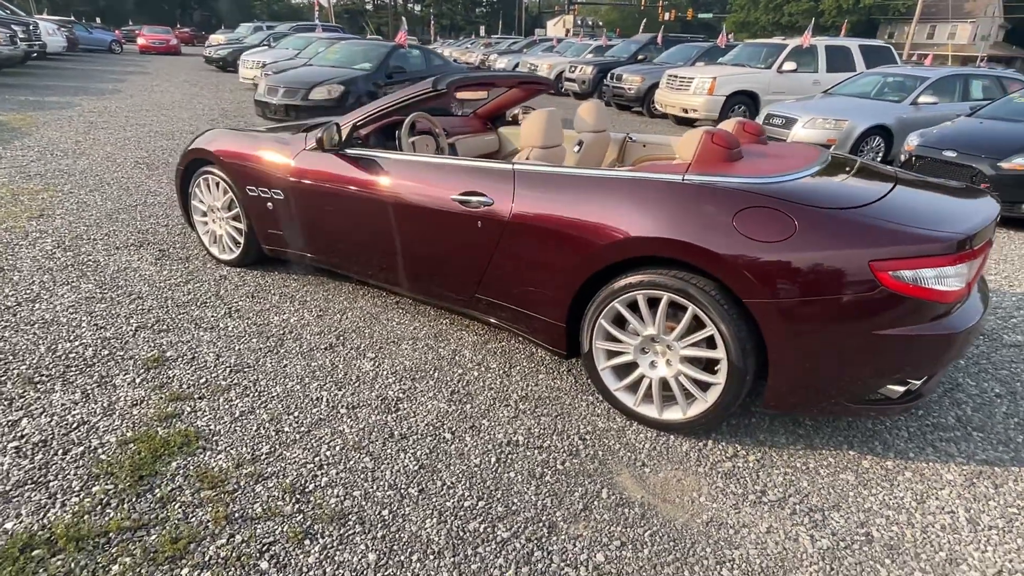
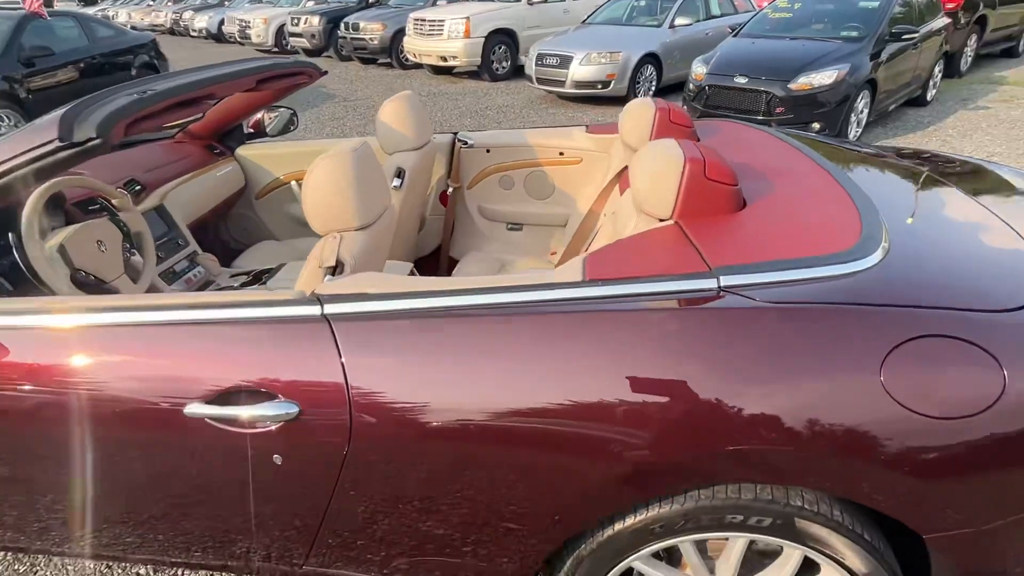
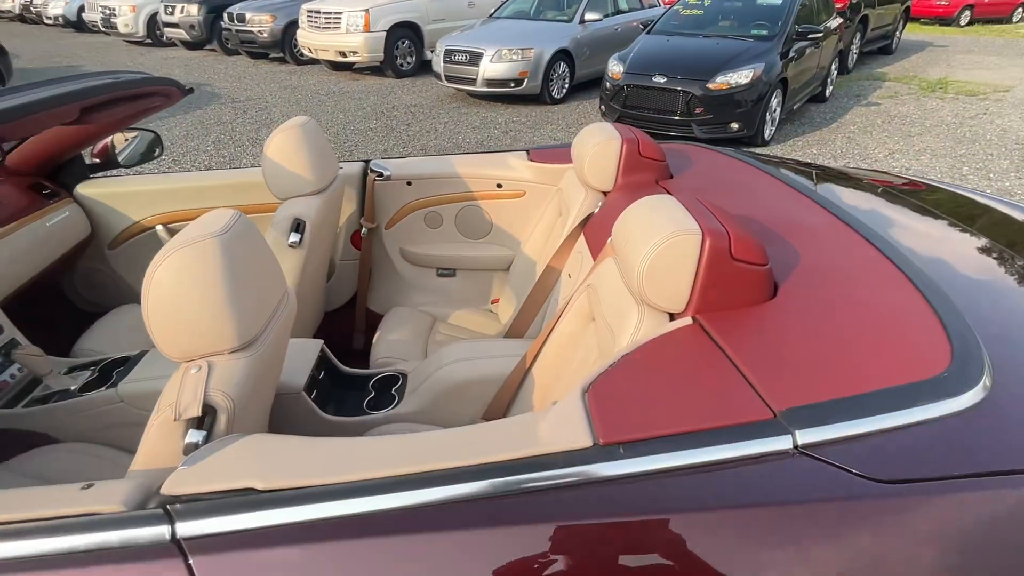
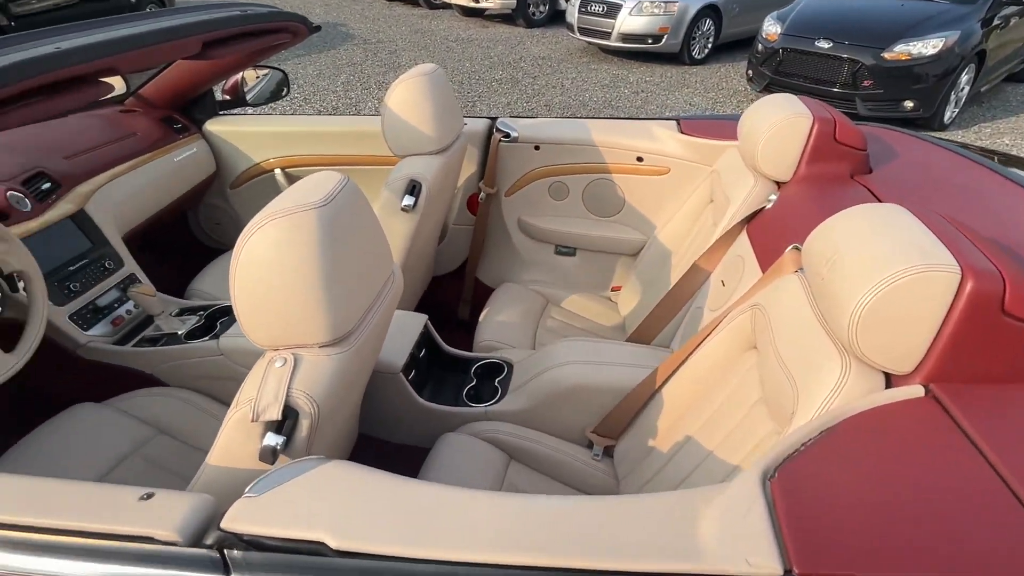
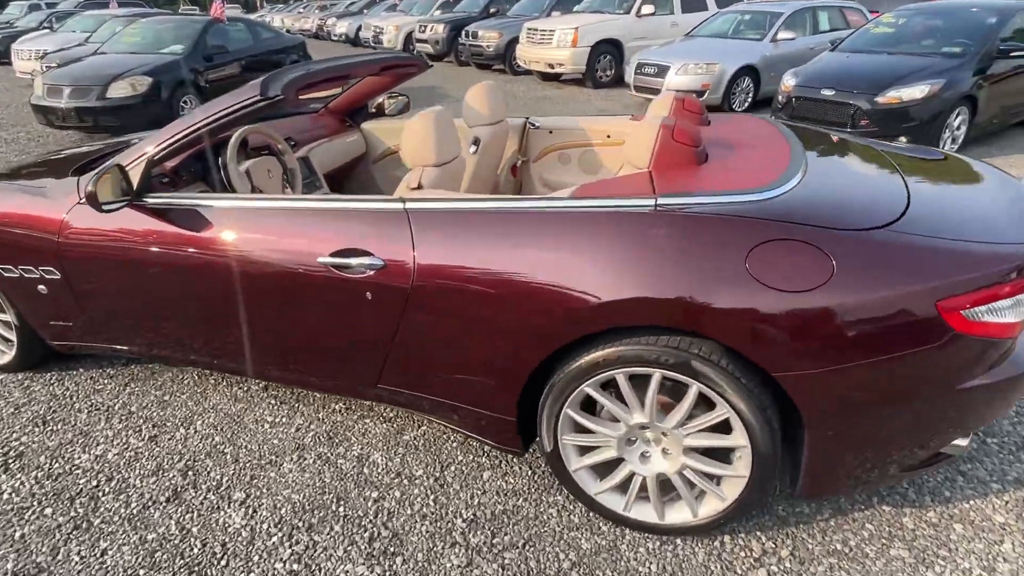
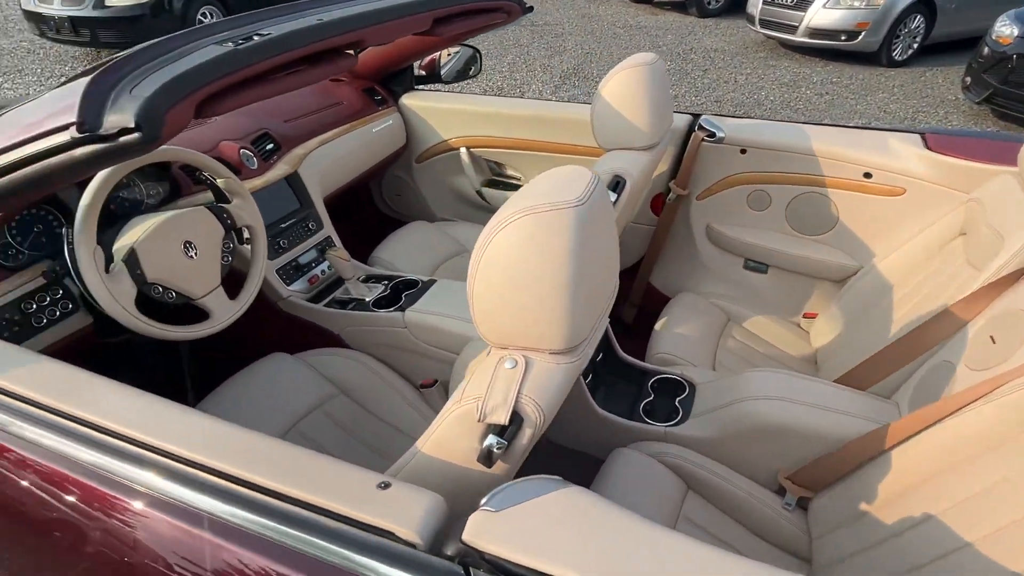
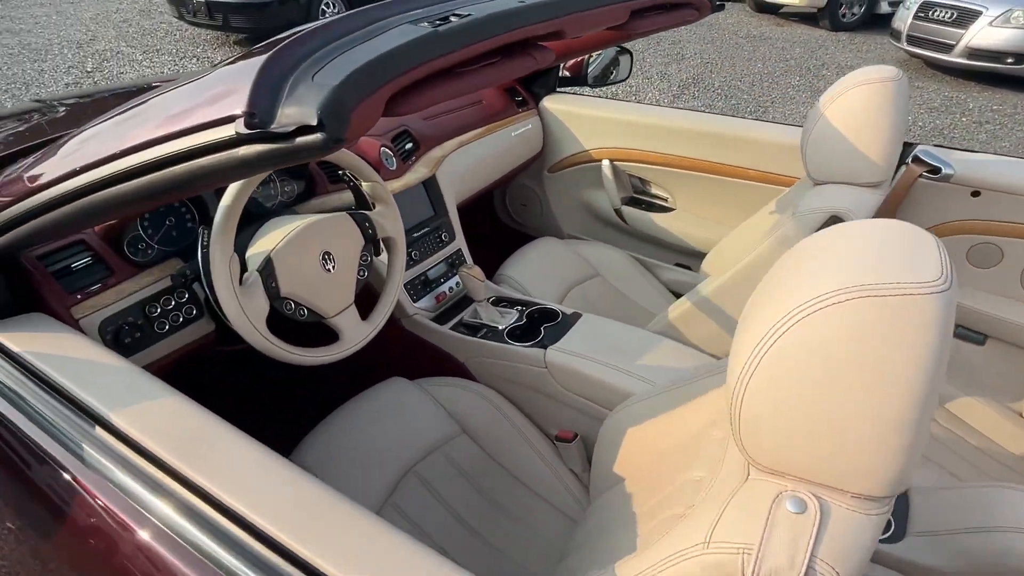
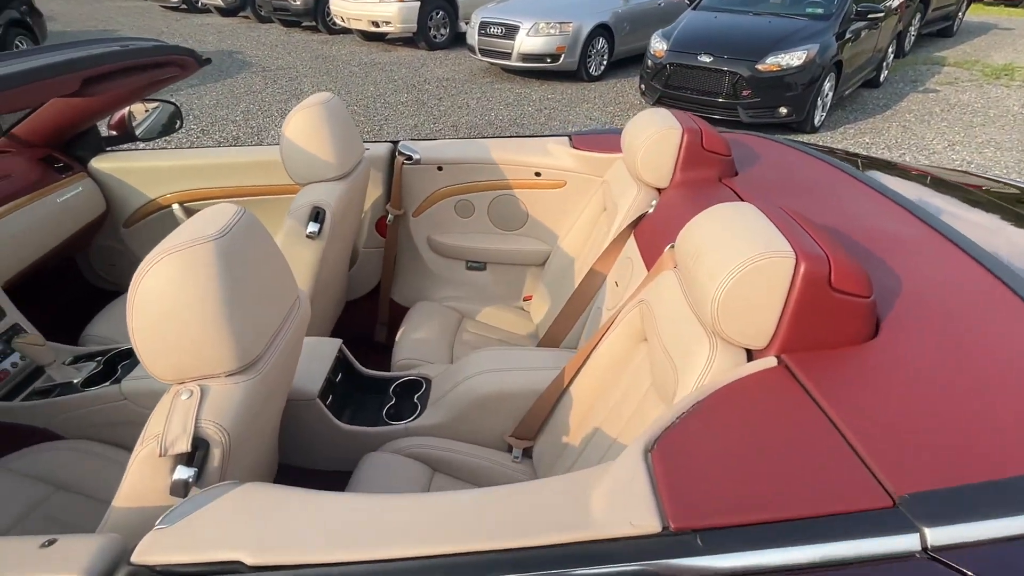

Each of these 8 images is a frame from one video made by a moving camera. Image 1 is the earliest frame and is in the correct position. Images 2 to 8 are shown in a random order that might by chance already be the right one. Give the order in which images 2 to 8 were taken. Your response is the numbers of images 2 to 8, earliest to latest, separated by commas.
5, 2, 3, 8, 4, 6, 7
